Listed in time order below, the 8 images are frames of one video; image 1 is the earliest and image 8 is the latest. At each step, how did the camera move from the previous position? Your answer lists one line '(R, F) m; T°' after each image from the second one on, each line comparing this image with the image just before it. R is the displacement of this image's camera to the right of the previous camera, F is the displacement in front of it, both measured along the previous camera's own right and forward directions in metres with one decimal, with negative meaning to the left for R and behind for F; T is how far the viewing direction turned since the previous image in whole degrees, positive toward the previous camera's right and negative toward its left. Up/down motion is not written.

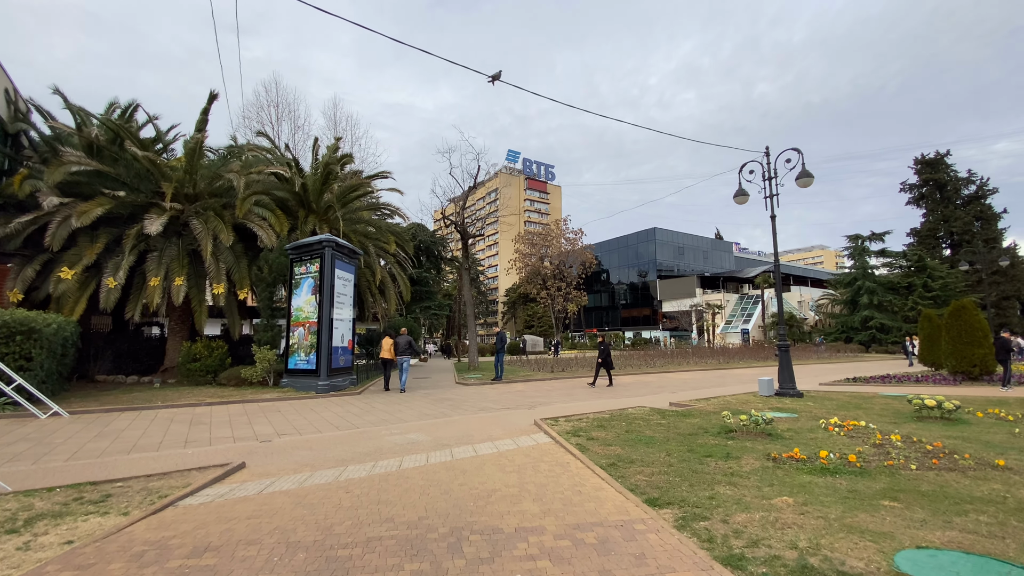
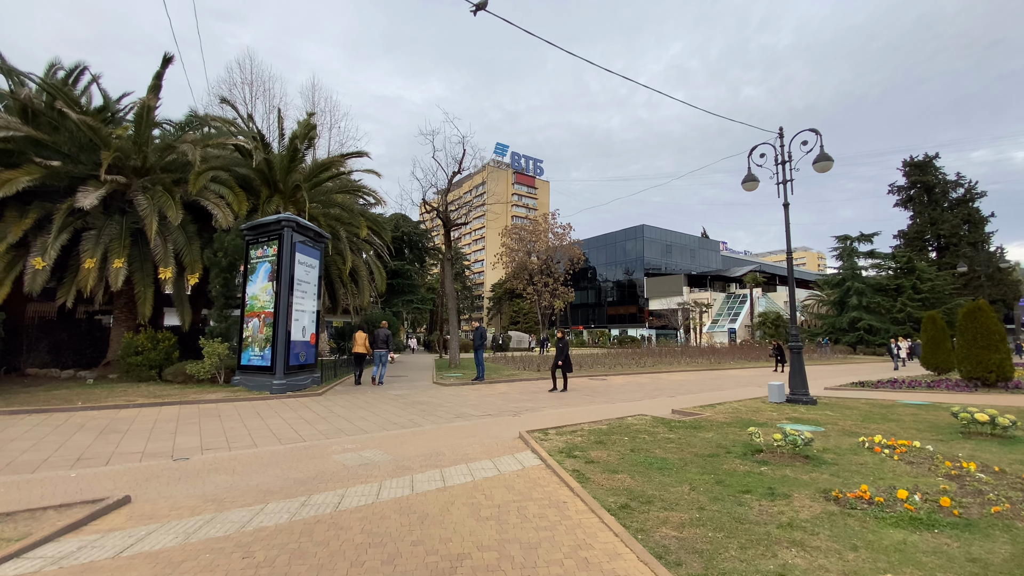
(0.0, +1.5) m; +2°
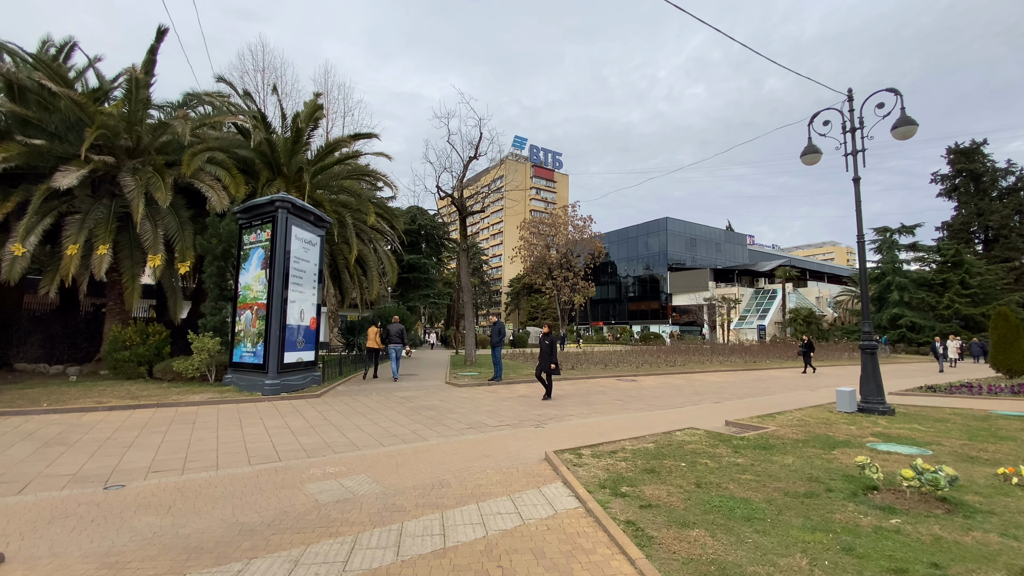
(-0.1, +1.5) m; -2°
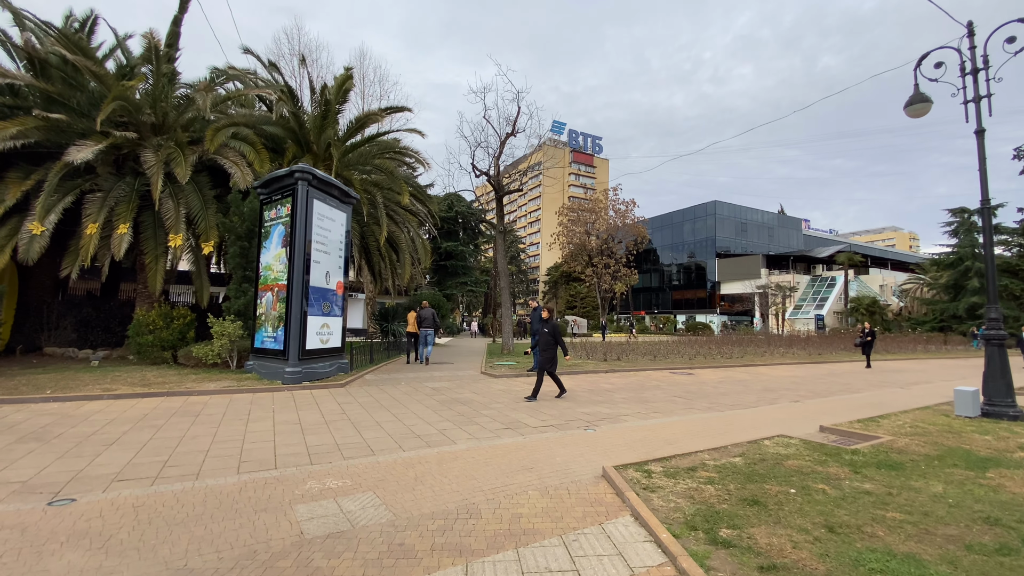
(-0.1, +1.3) m; -5°
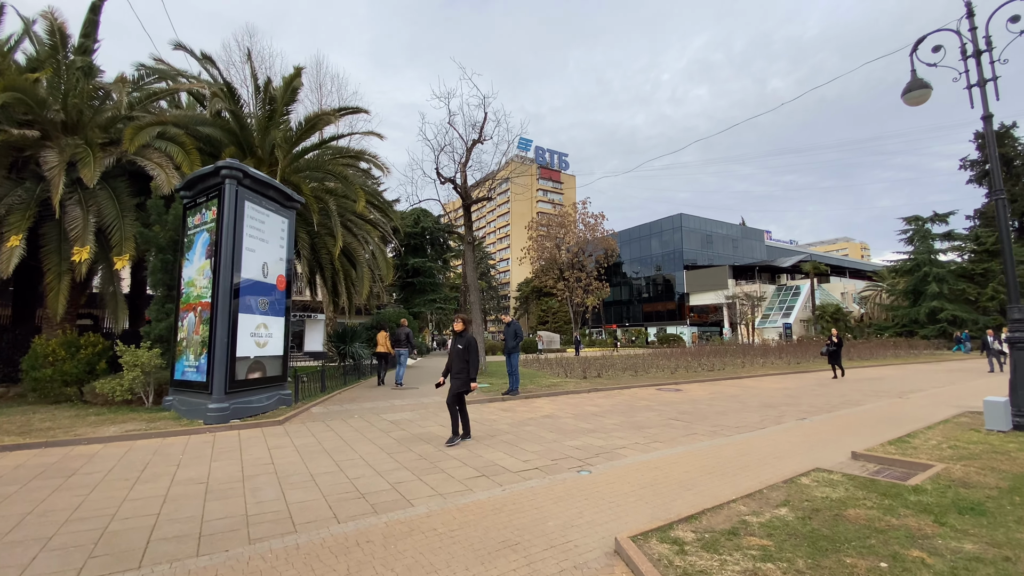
(0.0, +1.3) m; +4°
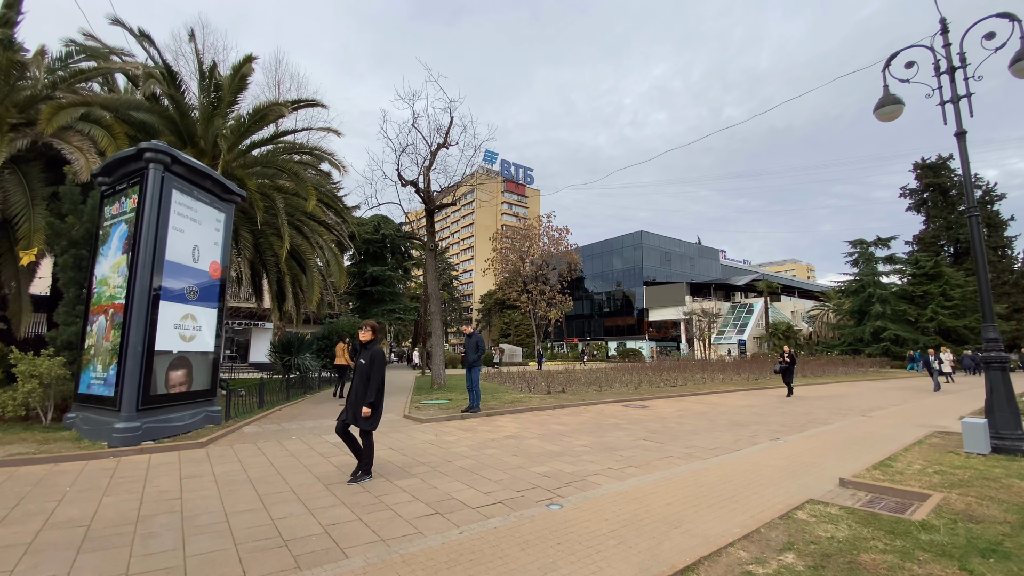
(0.0, +0.7) m; +5°
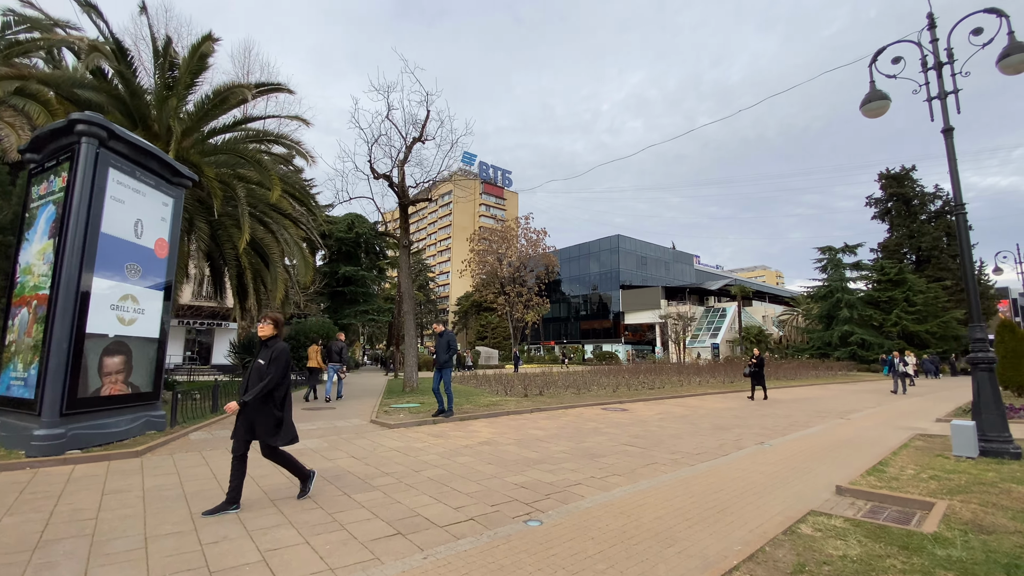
(0.0, +0.5) m; +3°
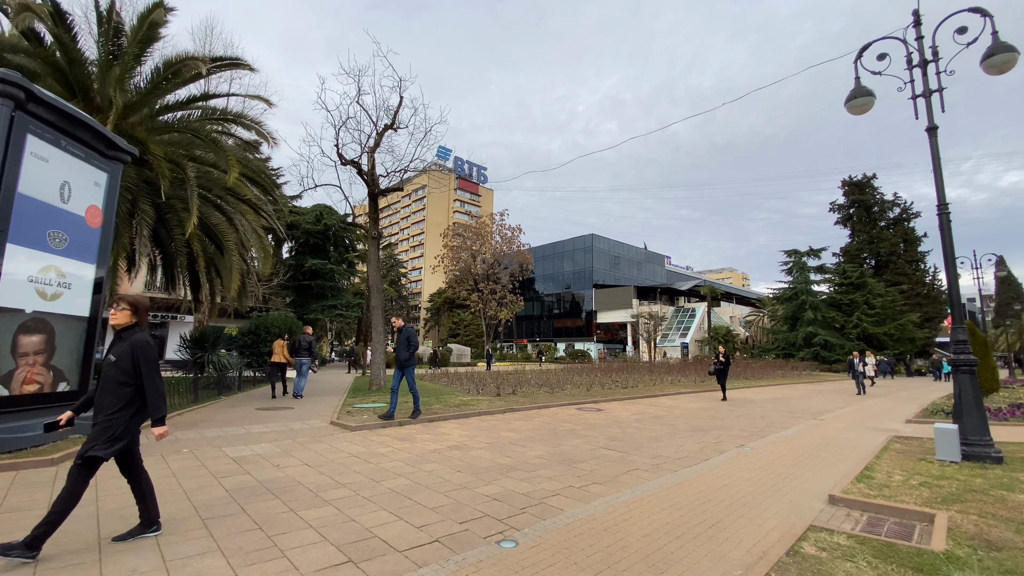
(0.0, +0.5) m; +3°
